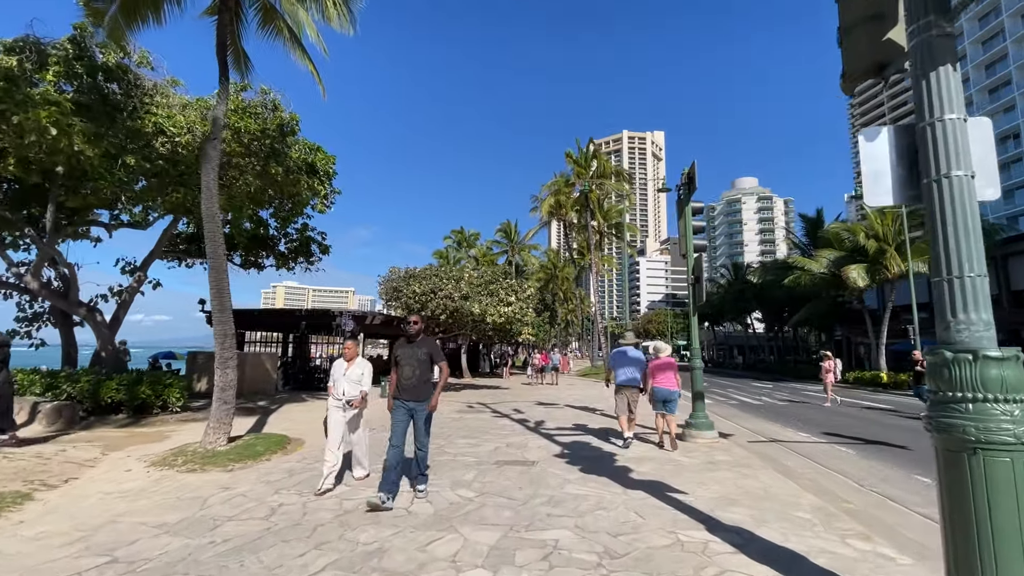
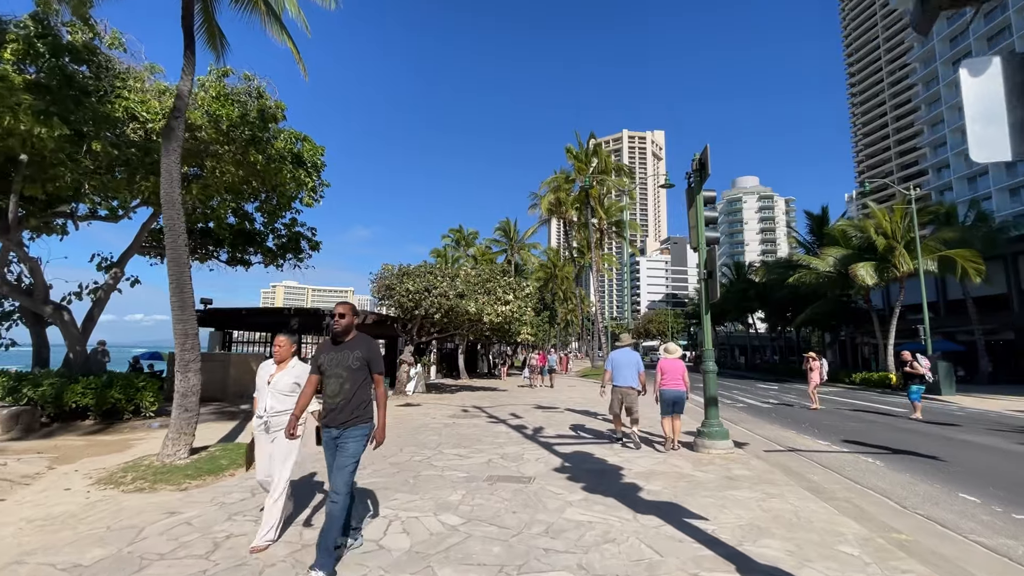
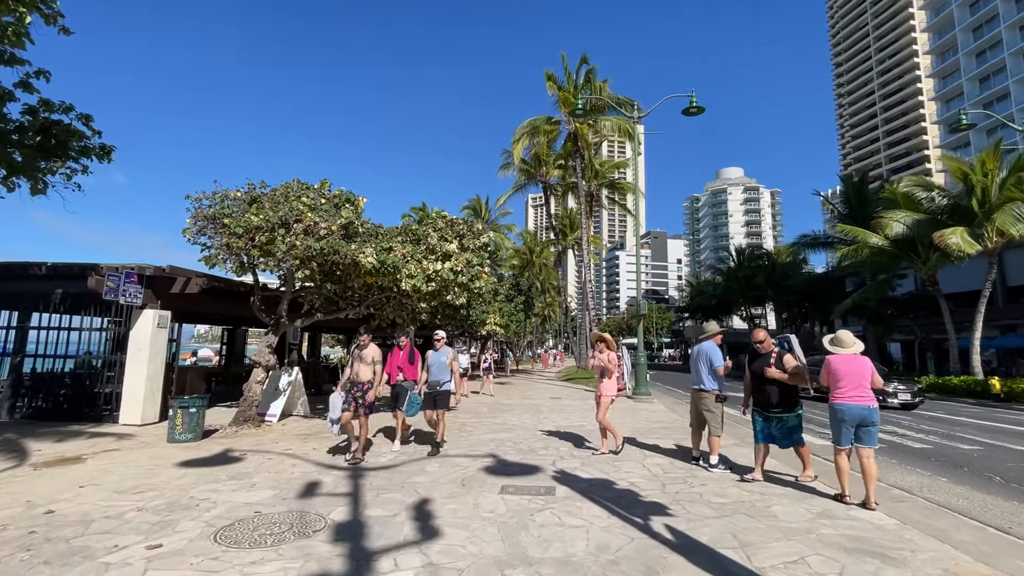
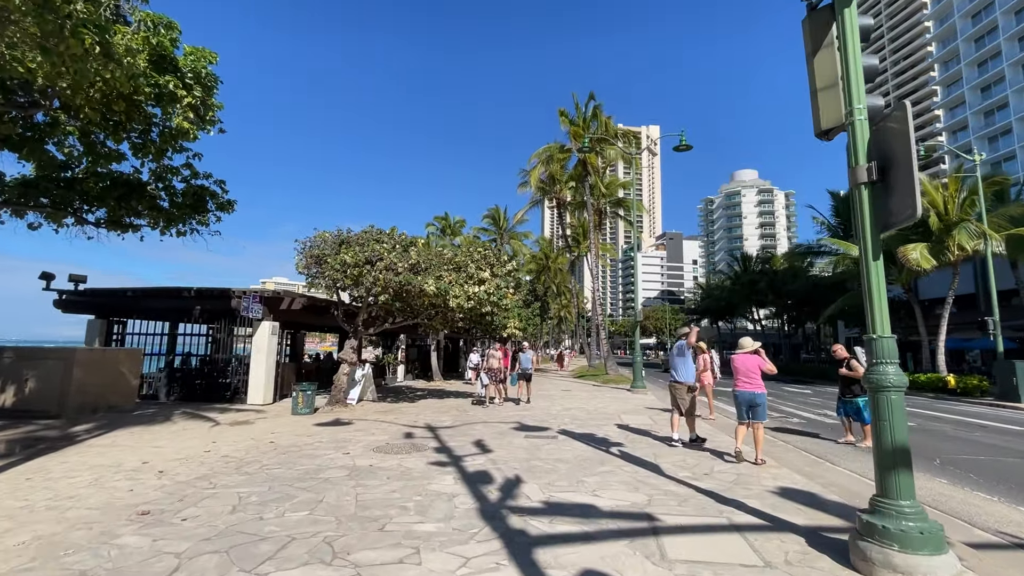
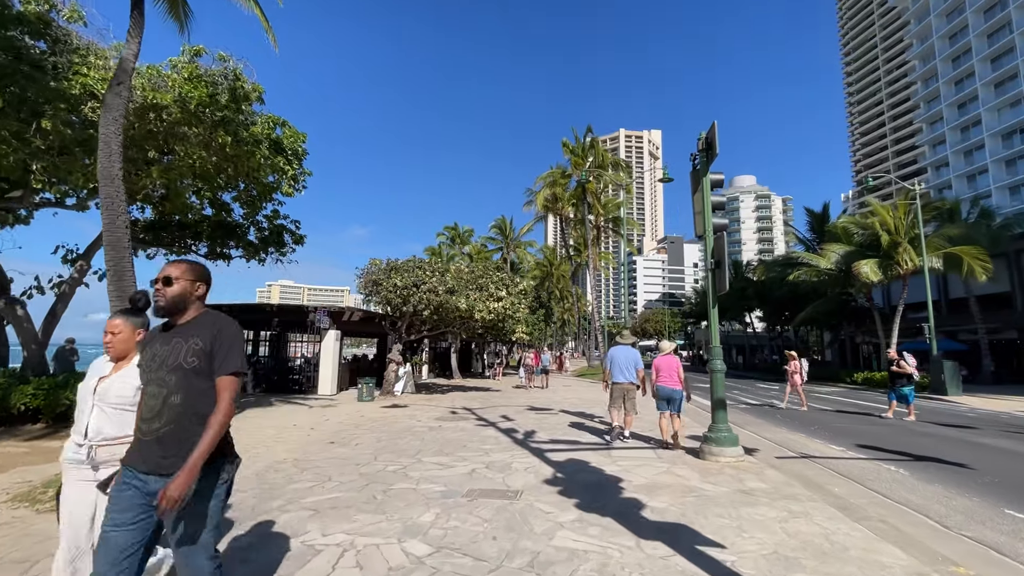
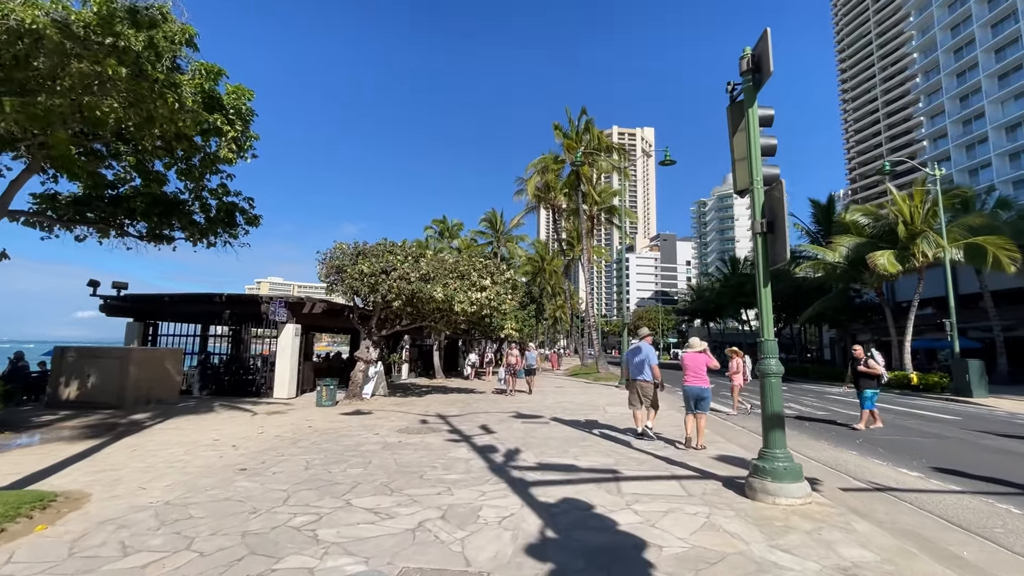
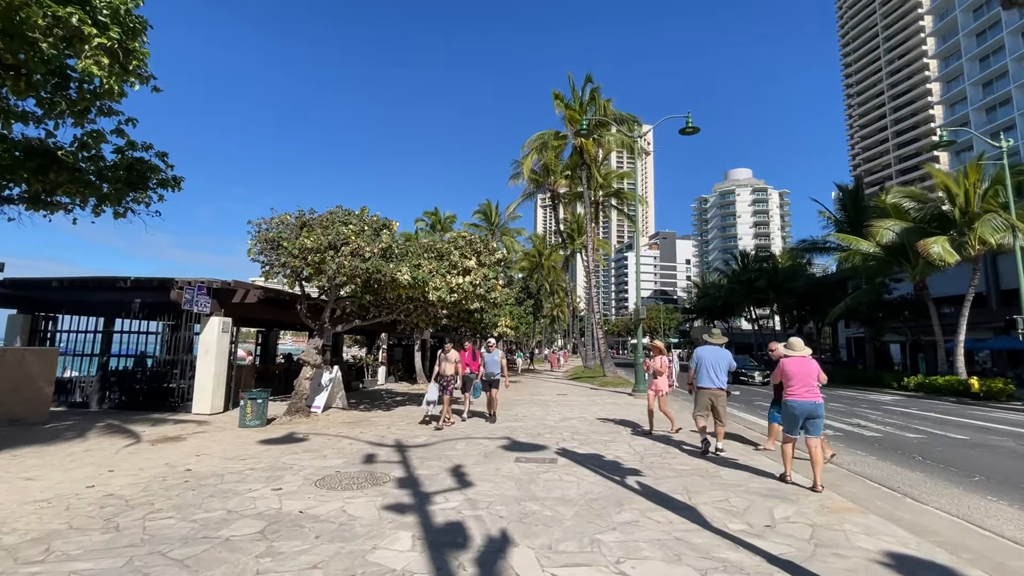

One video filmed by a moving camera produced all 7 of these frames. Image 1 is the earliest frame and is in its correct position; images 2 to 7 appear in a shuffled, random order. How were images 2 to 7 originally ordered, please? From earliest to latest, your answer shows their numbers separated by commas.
2, 5, 6, 4, 7, 3
